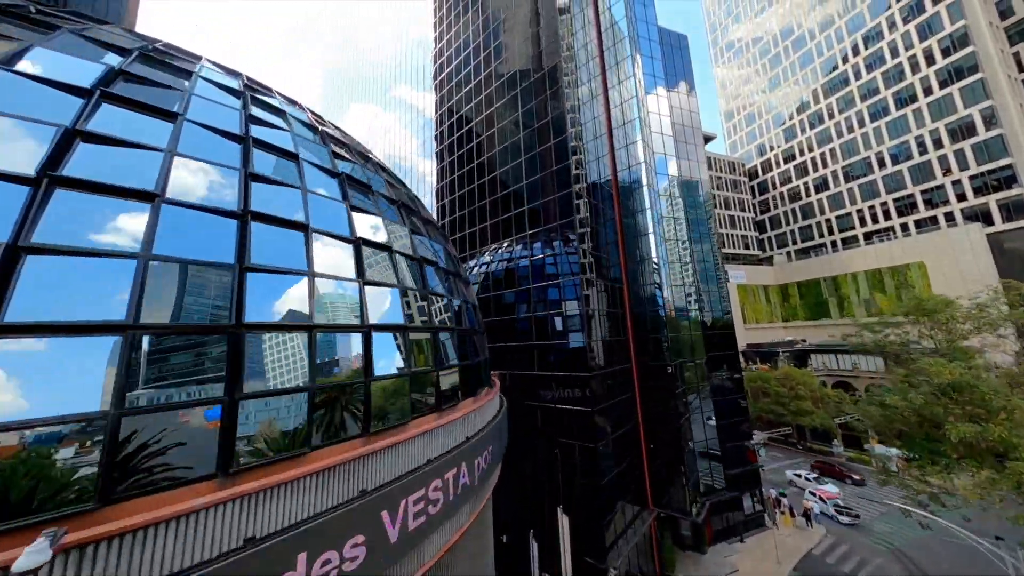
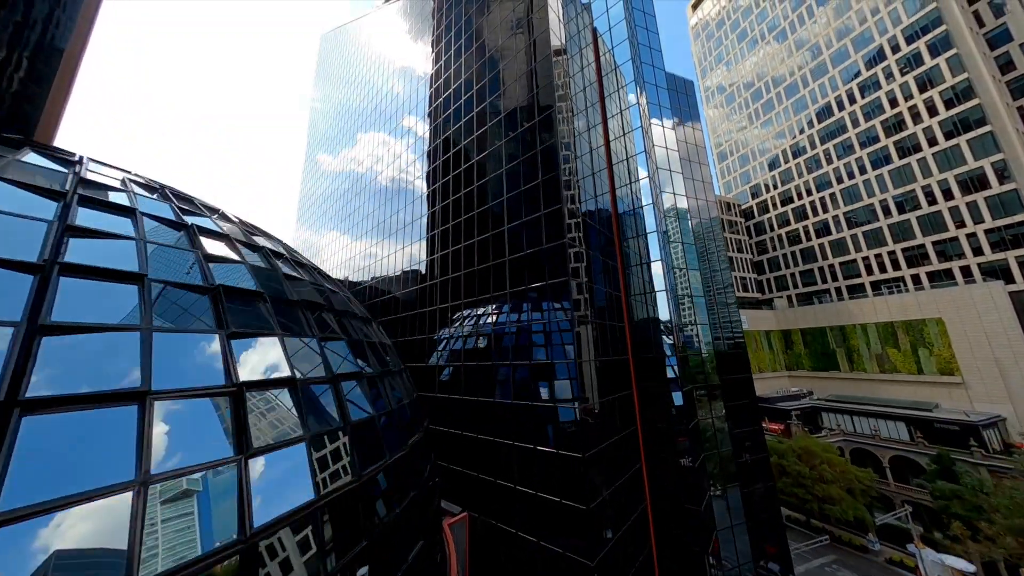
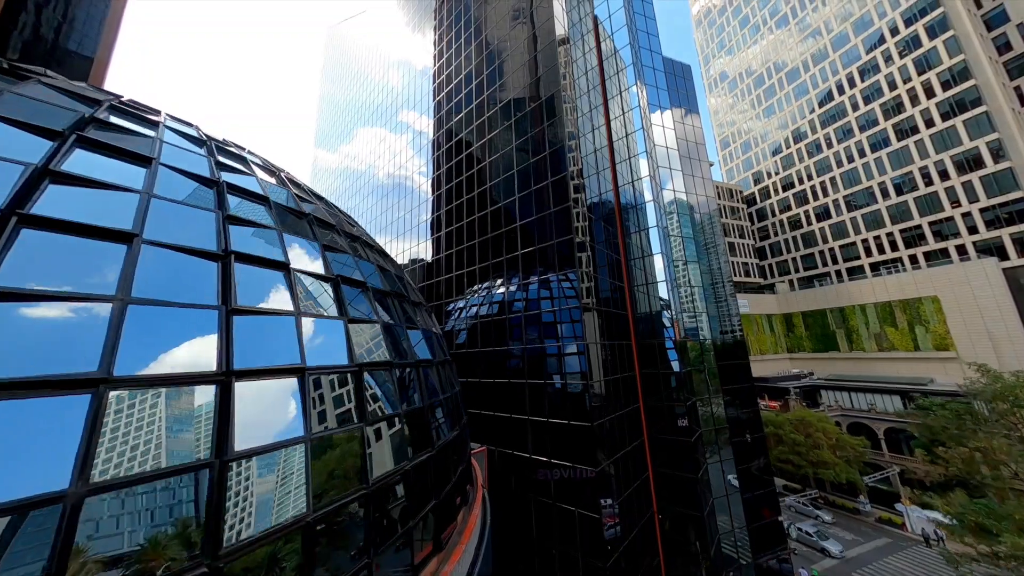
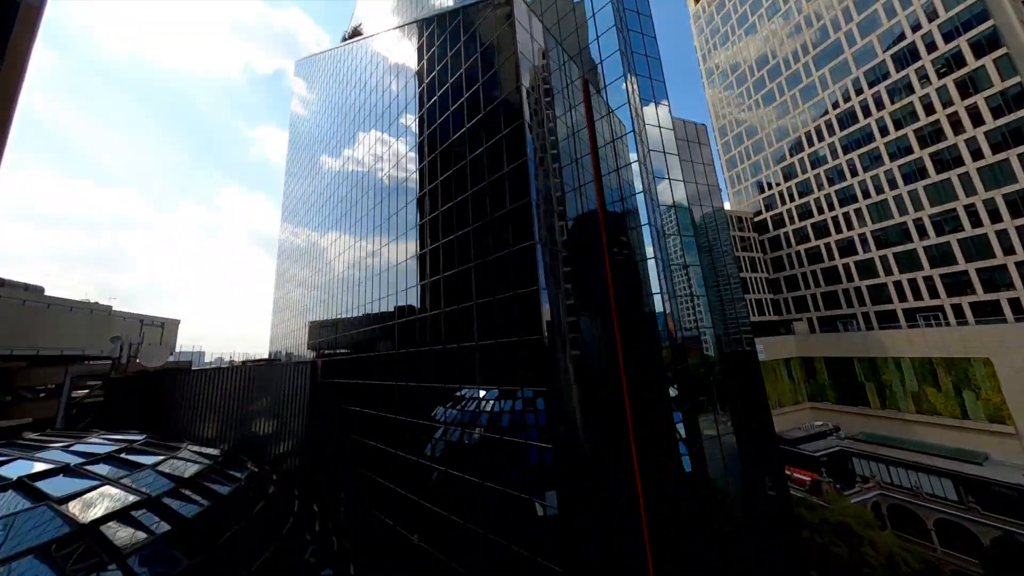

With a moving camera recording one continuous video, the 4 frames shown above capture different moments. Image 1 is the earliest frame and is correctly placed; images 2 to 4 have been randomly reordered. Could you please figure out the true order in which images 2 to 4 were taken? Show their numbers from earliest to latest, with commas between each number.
3, 2, 4
